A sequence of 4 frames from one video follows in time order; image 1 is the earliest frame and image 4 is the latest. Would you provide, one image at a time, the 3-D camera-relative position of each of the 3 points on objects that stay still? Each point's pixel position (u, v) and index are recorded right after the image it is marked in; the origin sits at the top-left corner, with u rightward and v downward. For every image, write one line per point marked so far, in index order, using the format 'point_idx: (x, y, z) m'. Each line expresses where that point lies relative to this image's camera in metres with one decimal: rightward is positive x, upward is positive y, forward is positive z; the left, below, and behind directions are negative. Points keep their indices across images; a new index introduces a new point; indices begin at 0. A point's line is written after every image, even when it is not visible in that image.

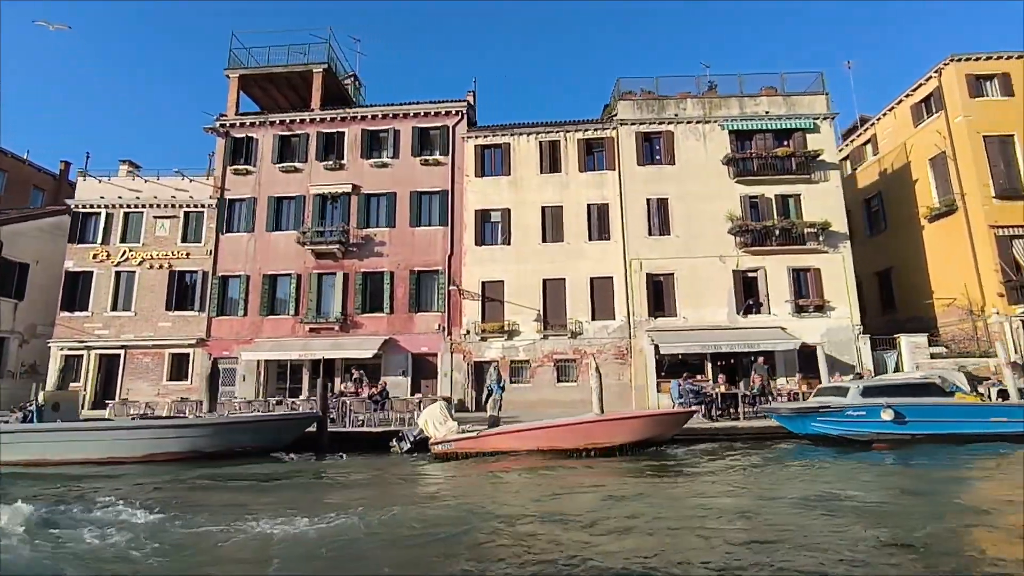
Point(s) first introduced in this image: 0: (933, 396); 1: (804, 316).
0: (+7.4, -2.0, +9.9) m
1: (+10.4, -1.0, +19.9) m
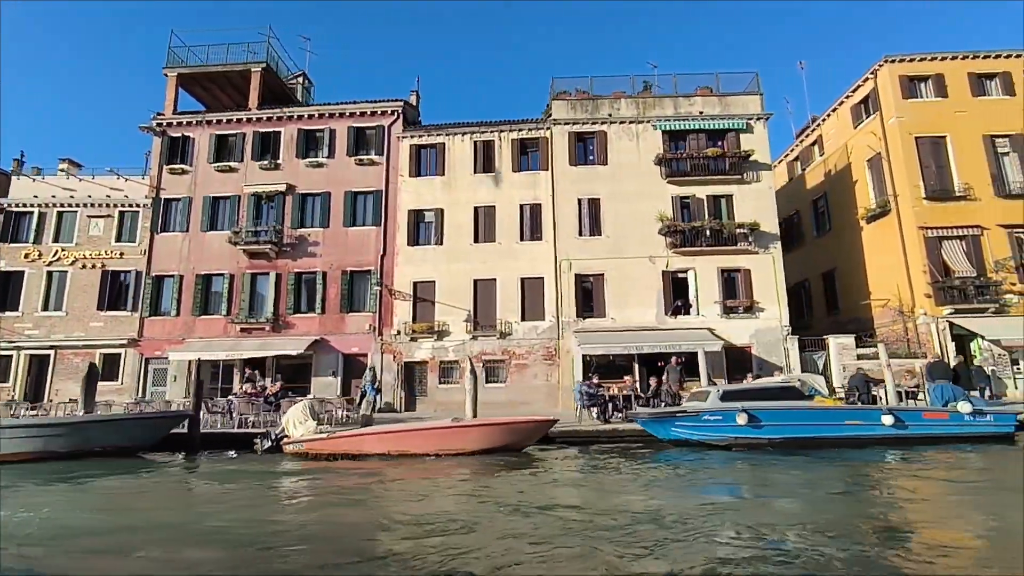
0: (+4.9, -2.0, +9.9) m
1: (+7.8, -1.0, +19.9) m
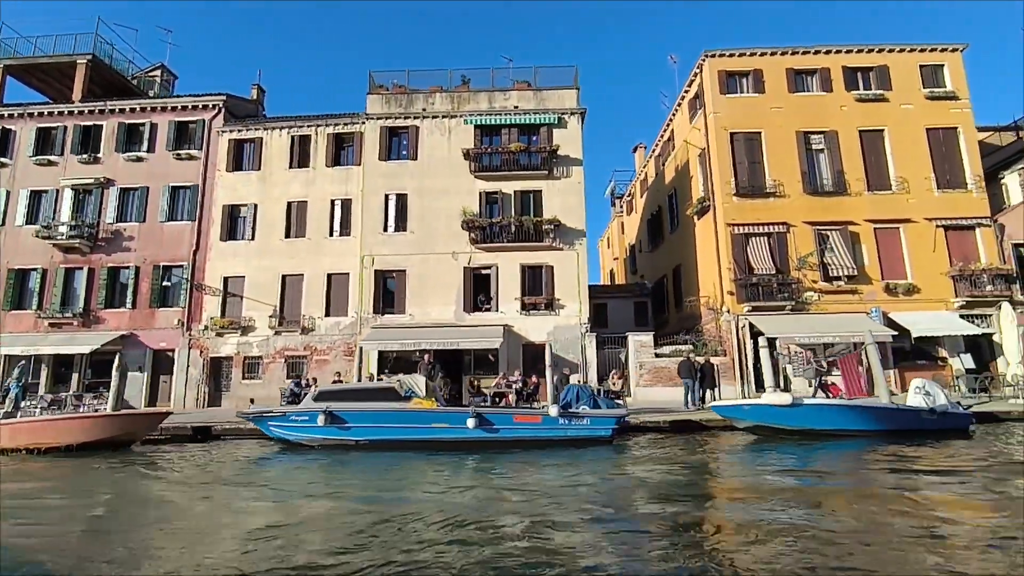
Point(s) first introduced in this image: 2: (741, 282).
0: (-2.3, -2.0, +9.8) m
1: (+0.7, -0.9, +19.8) m
2: (+8.2, +0.2, +19.9) m
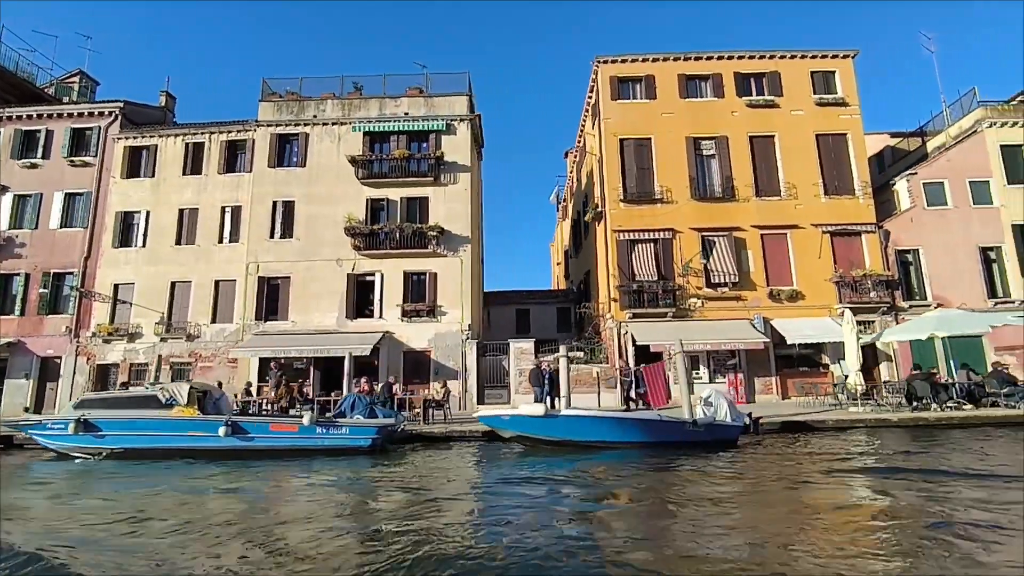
0: (-6.5, -2.2, +9.7) m
1: (-3.5, -1.2, +19.8) m
2: (+4.0, 0.0, +19.9) m
